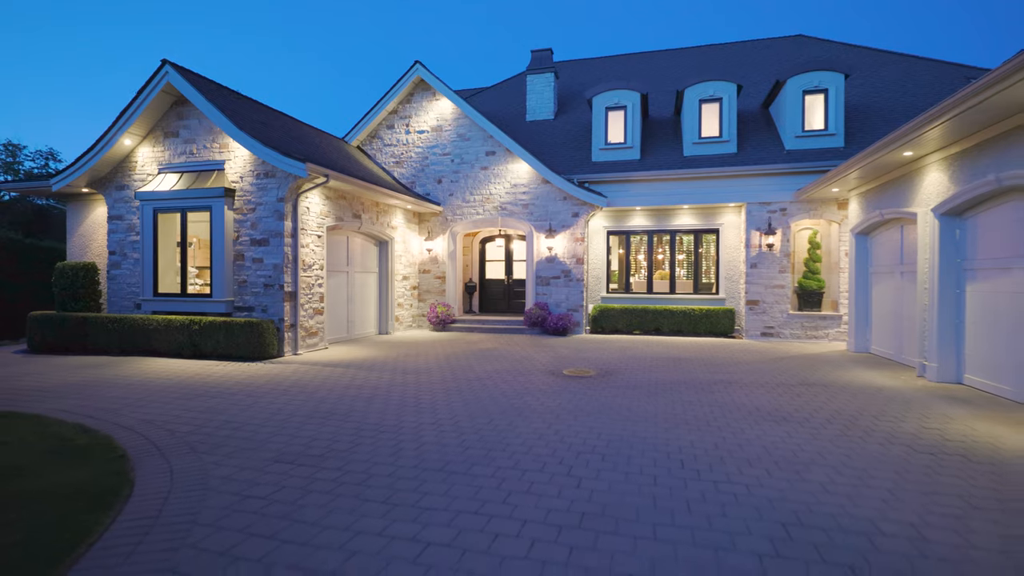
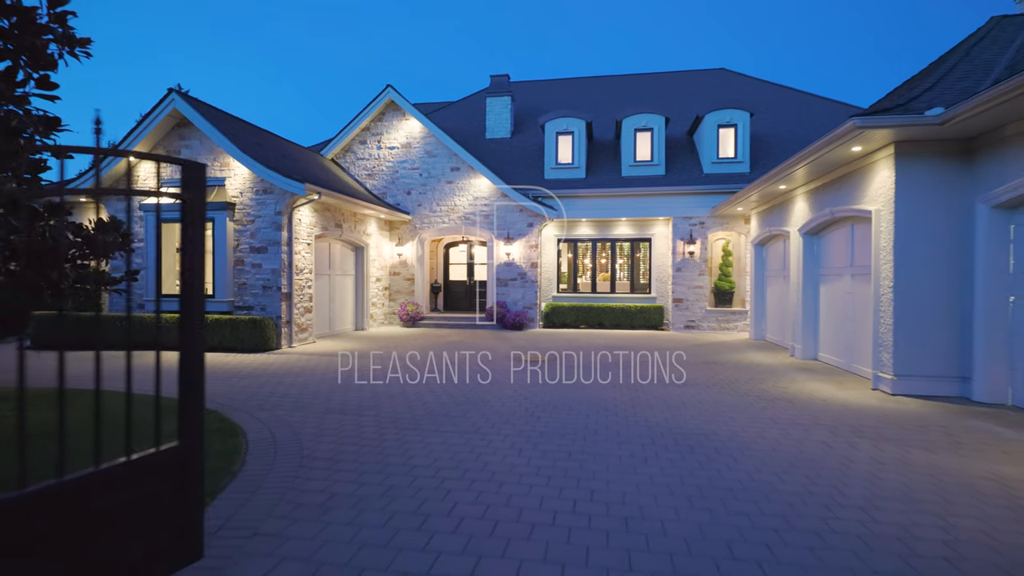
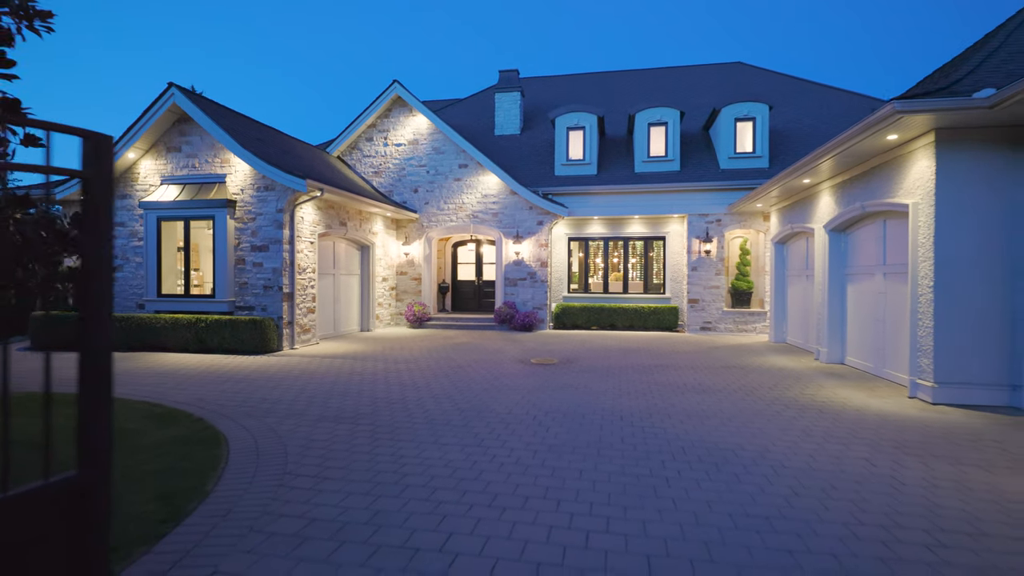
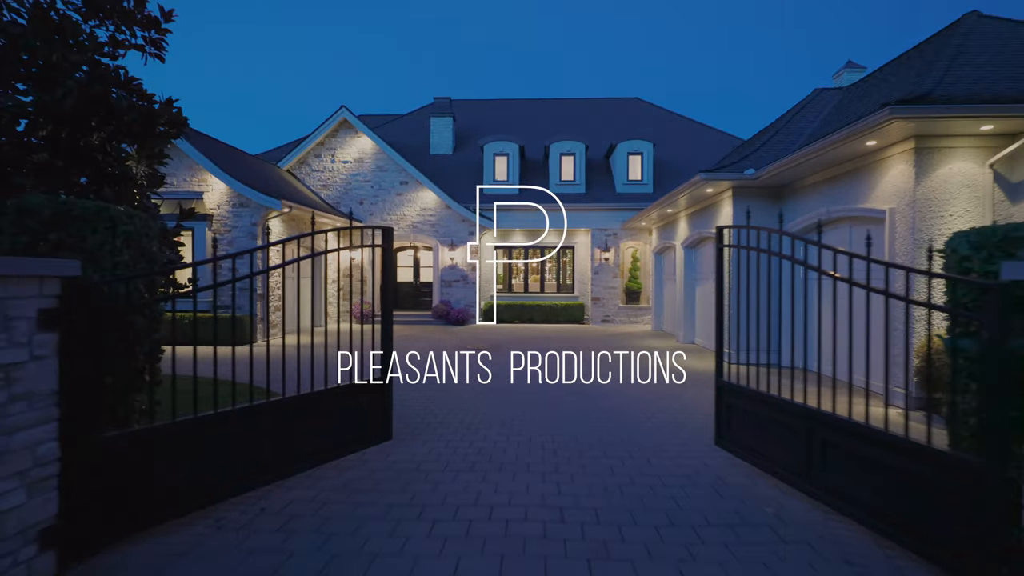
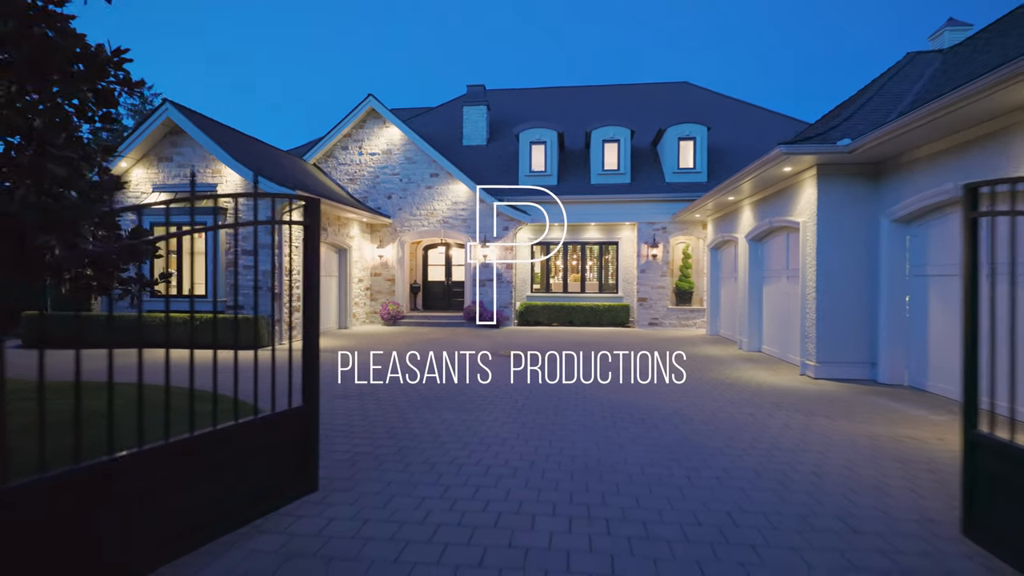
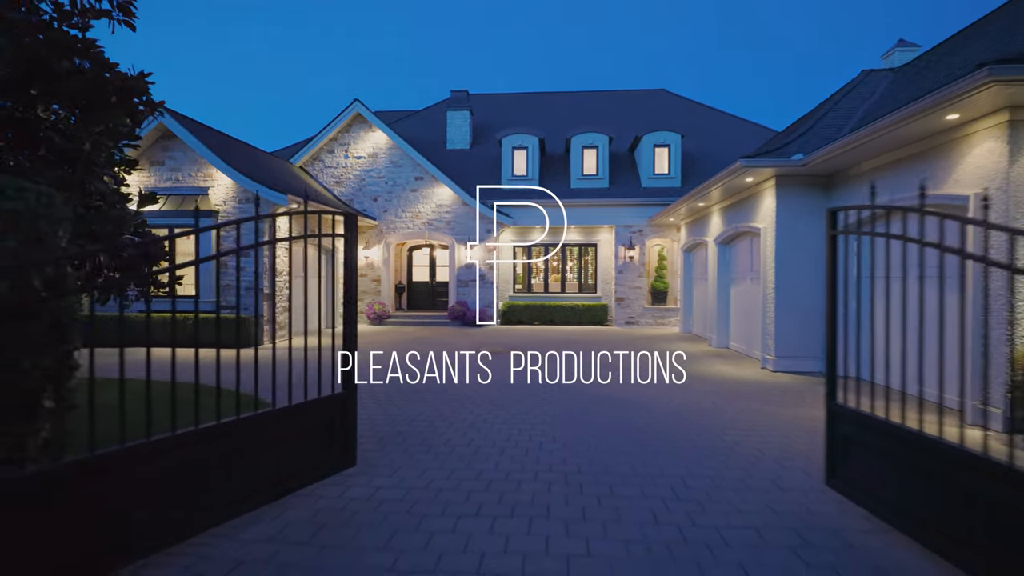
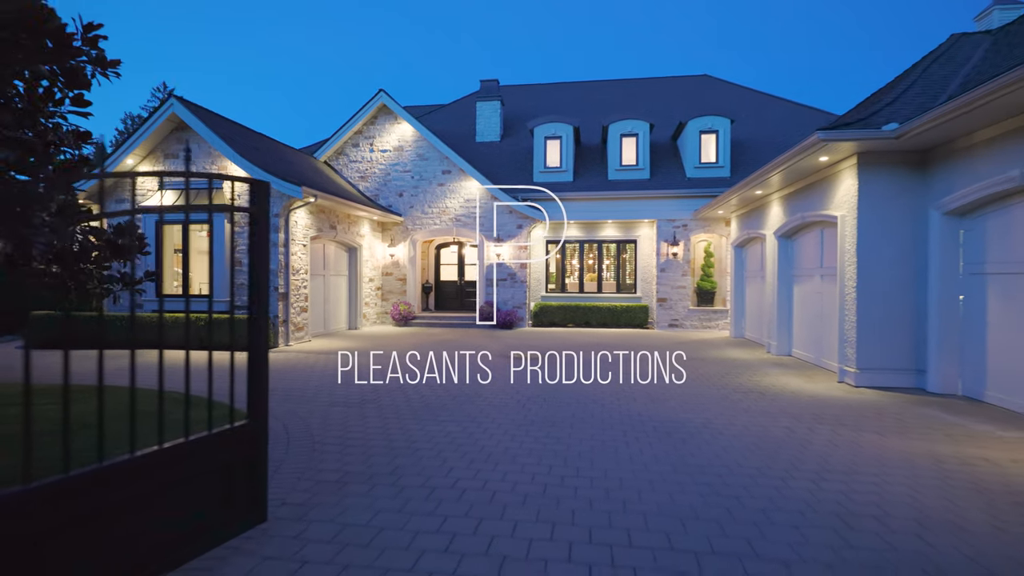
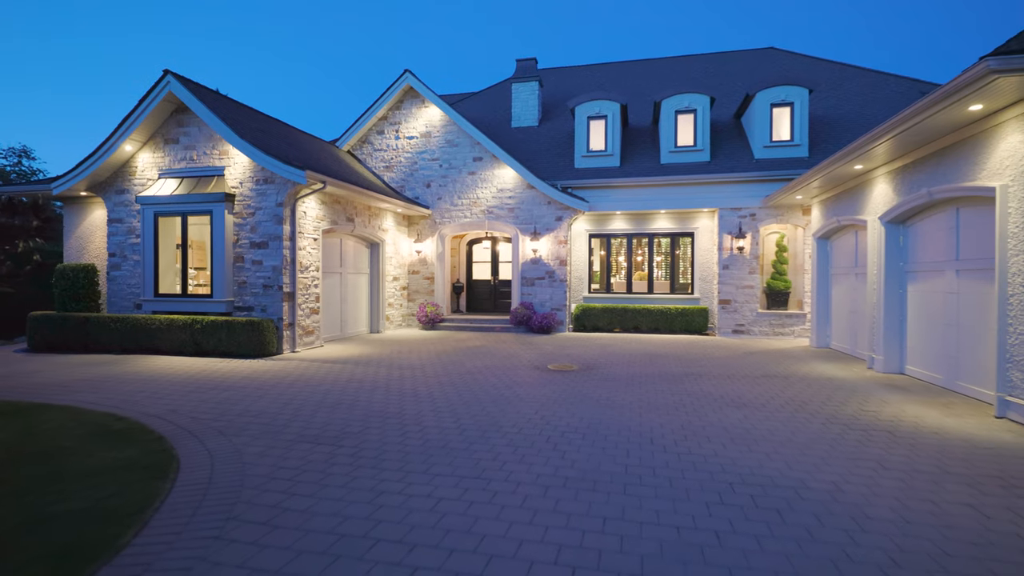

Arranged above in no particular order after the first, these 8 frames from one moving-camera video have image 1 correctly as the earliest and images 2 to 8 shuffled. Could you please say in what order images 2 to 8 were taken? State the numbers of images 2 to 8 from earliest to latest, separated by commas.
8, 3, 2, 7, 5, 6, 4
